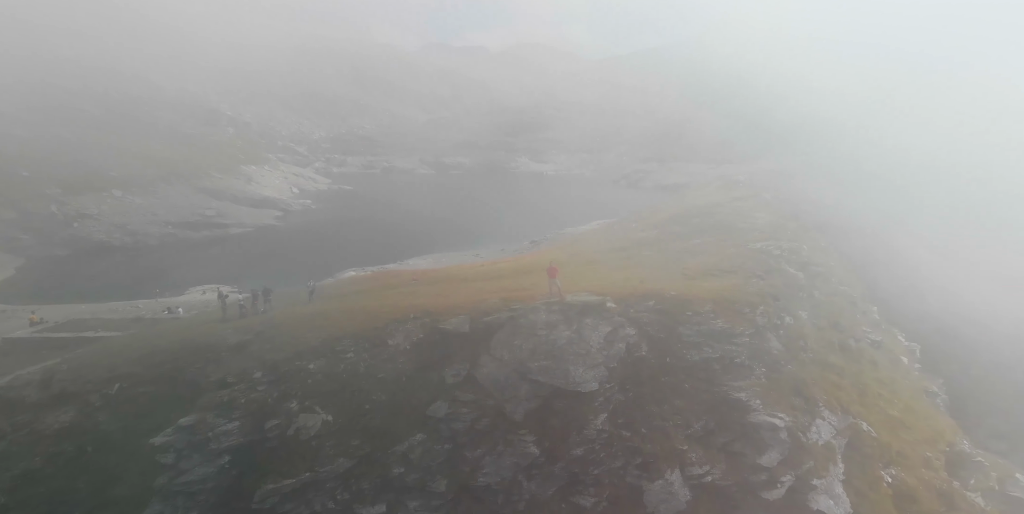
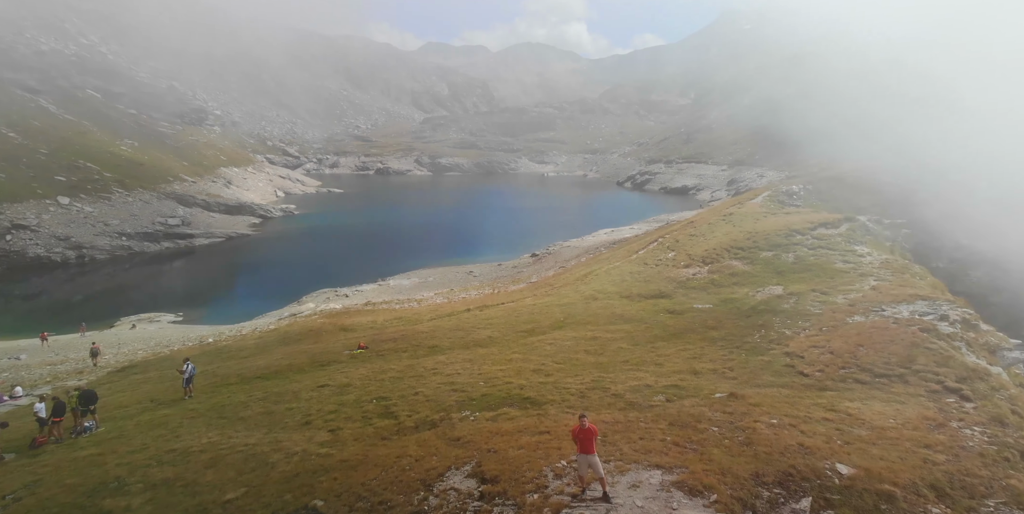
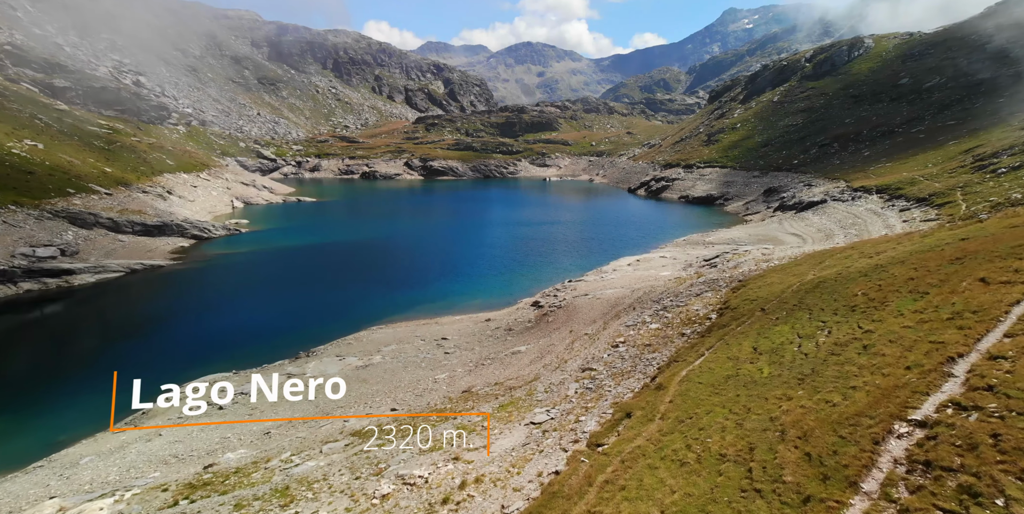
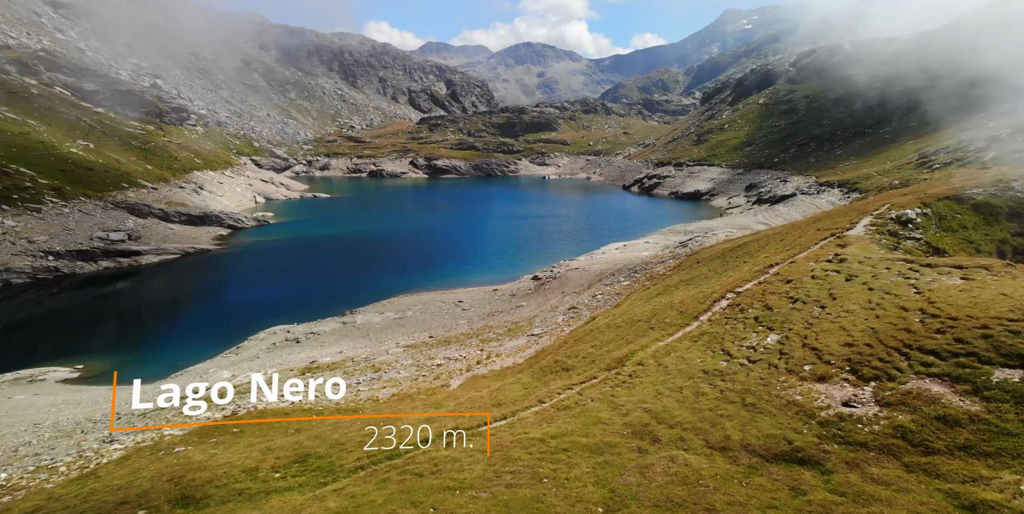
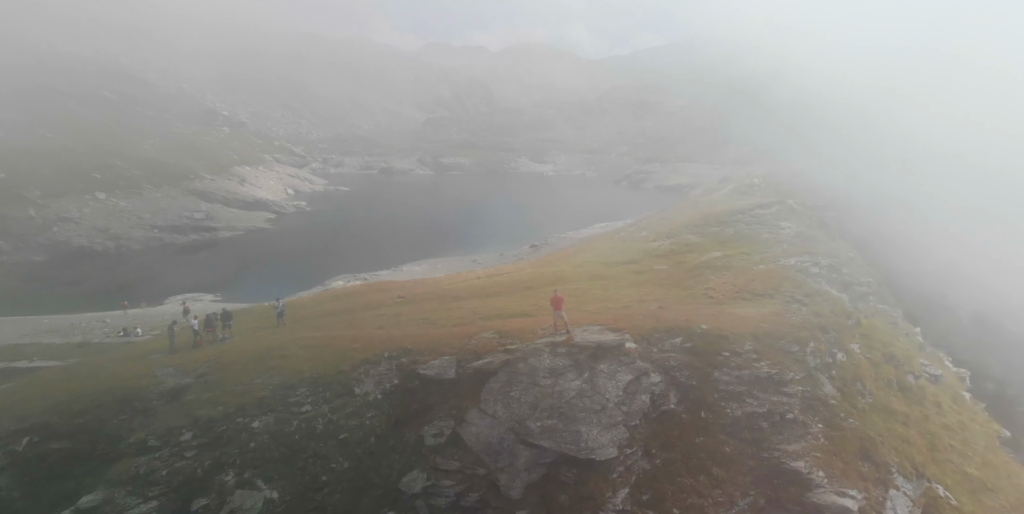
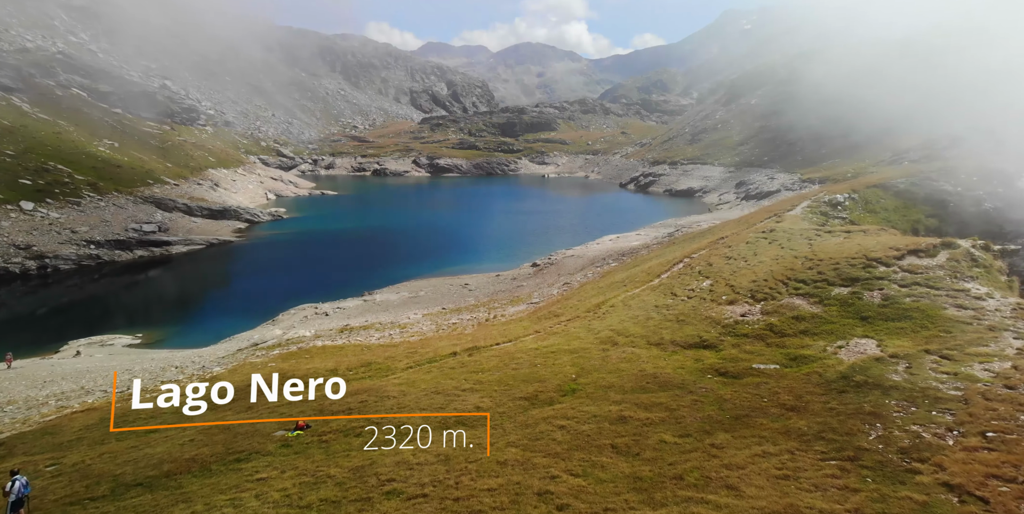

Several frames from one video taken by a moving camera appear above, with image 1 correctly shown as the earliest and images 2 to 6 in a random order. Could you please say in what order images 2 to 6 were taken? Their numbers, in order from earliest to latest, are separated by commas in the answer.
5, 2, 6, 4, 3
